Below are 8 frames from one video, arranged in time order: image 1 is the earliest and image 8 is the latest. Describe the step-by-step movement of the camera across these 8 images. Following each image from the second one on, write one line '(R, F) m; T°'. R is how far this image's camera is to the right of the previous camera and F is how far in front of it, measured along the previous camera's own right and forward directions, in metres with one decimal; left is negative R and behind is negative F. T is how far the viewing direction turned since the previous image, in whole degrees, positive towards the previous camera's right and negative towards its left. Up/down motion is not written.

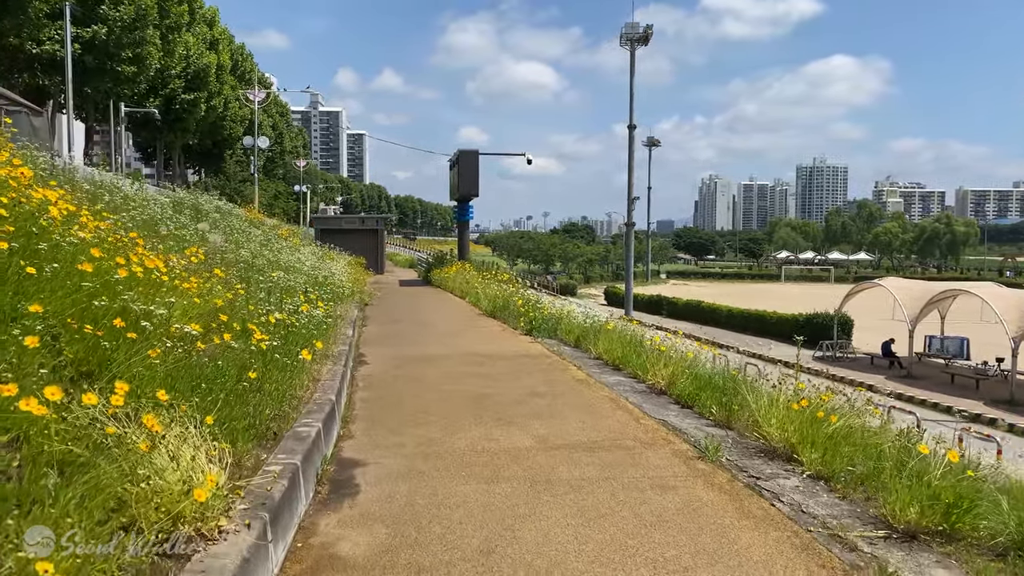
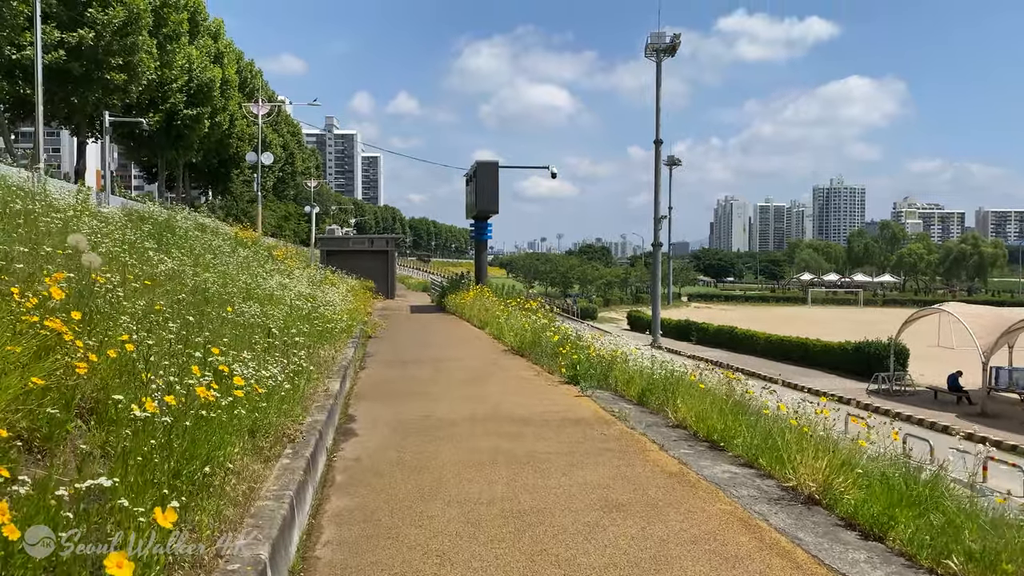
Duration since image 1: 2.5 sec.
(-0.3, +2.7) m; -1°
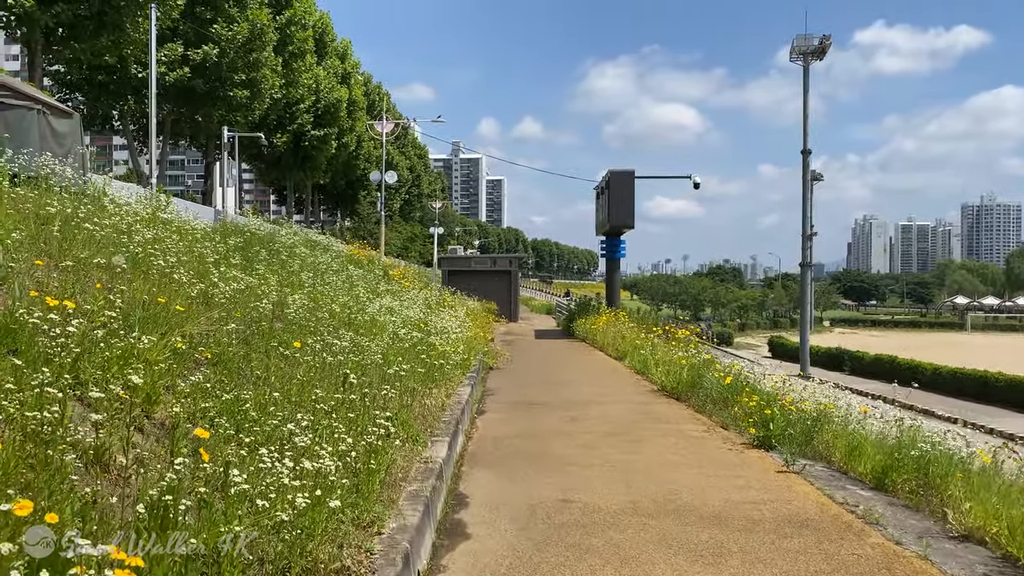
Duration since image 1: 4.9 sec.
(-0.3, +2.2) m; -8°
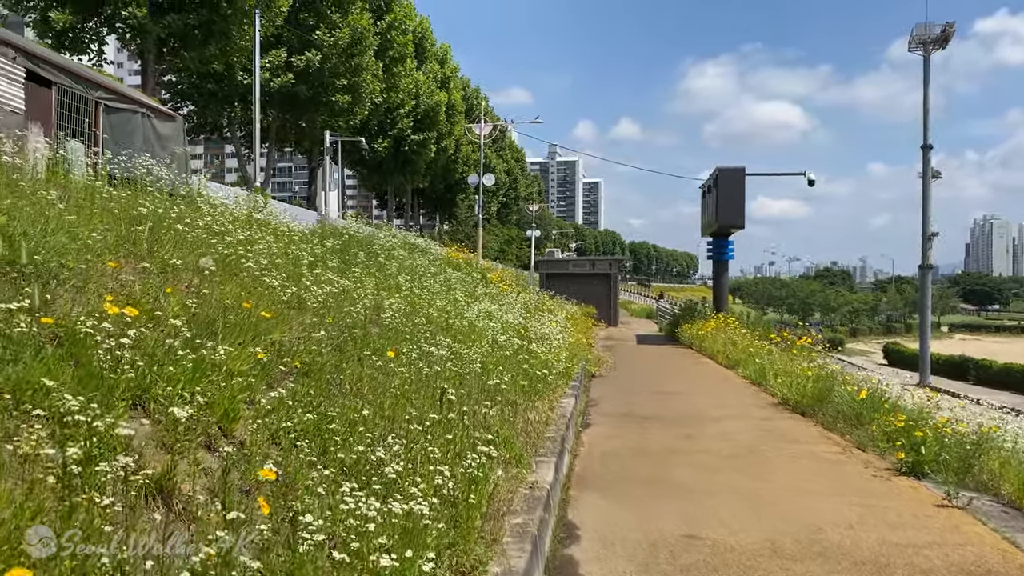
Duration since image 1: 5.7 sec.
(-0.1, +0.6) m; -7°
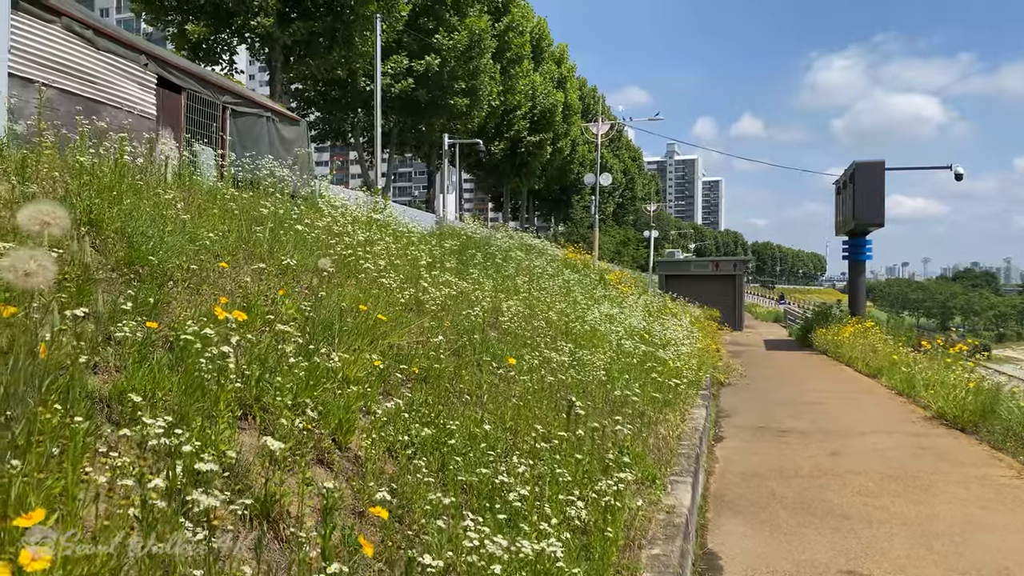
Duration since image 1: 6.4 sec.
(-0.1, +0.4) m; -8°
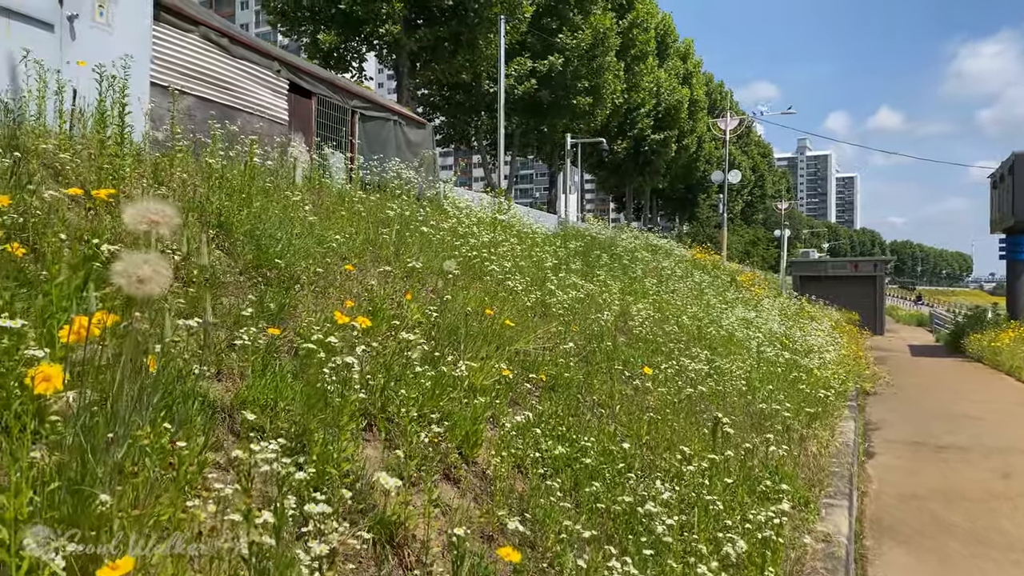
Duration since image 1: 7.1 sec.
(-0.1, +0.2) m; -8°
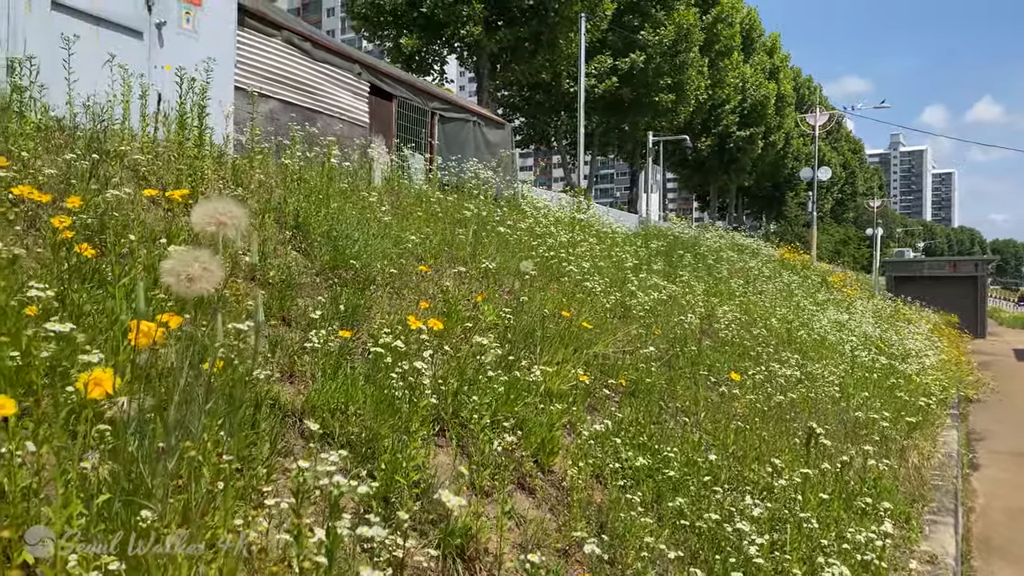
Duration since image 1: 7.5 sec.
(0.0, +0.1) m; -5°
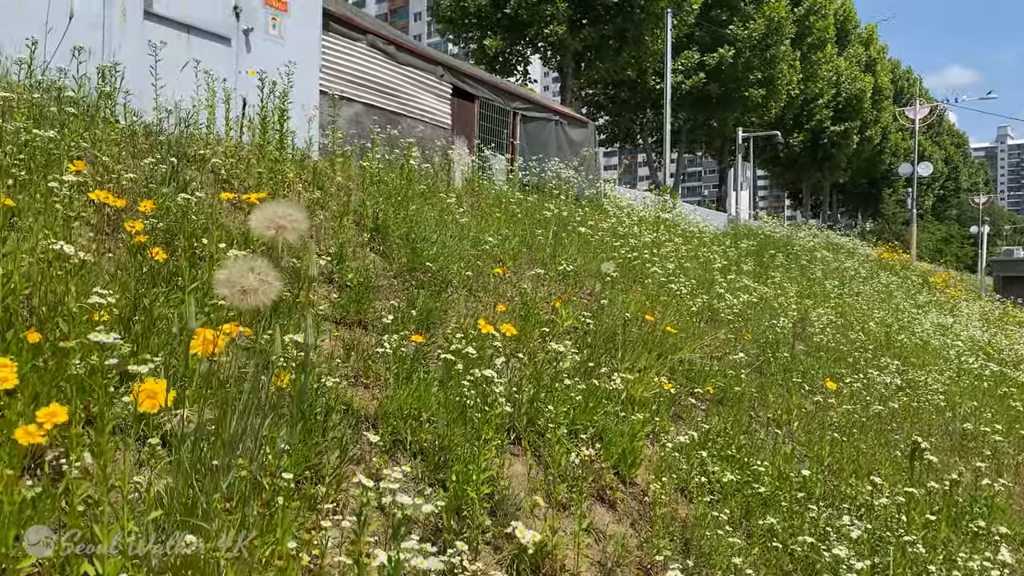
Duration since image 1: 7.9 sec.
(0.0, +0.1) m; -6°
